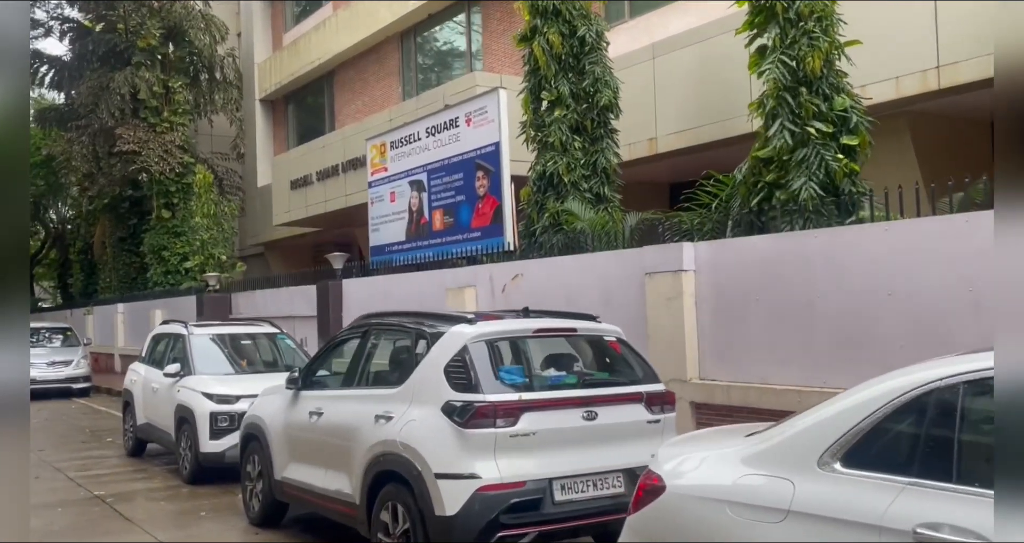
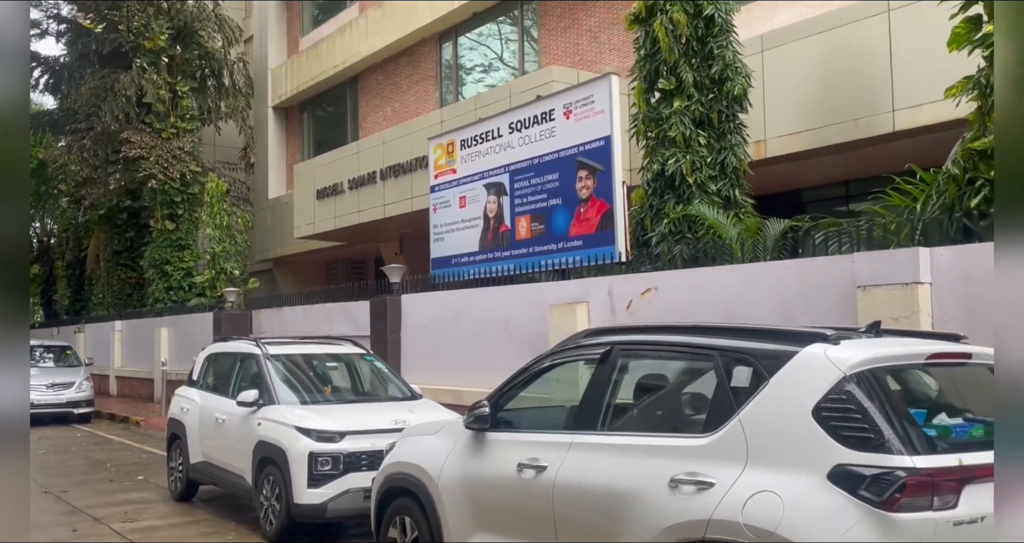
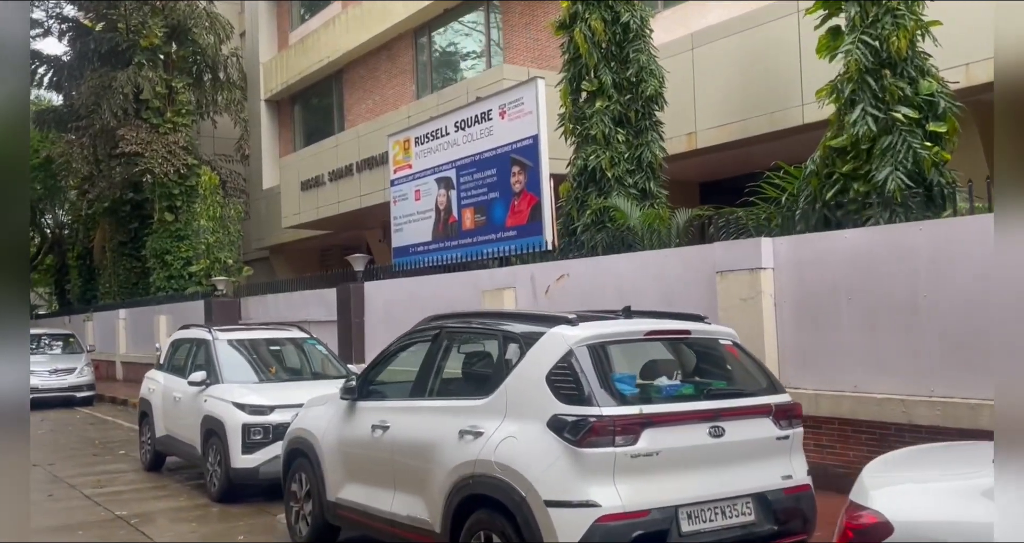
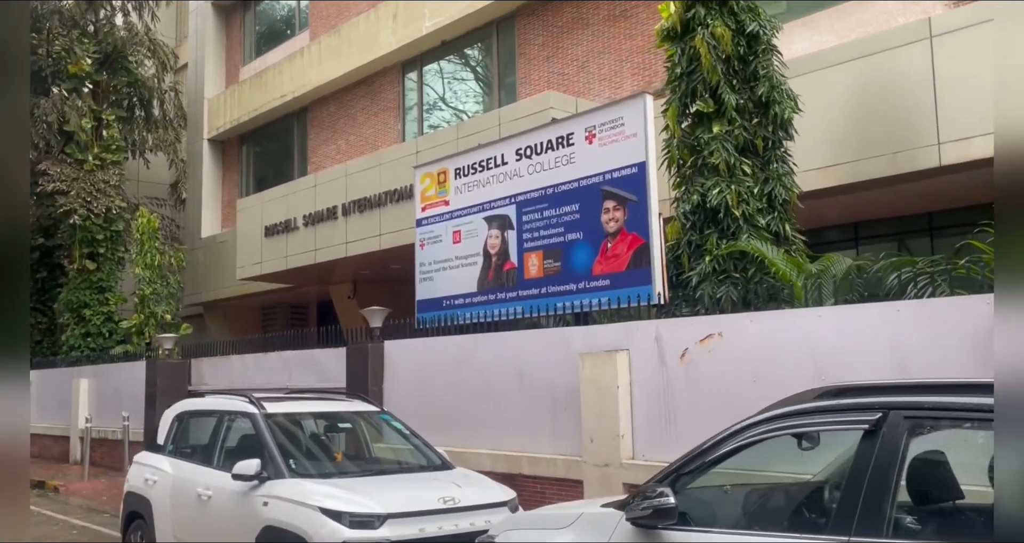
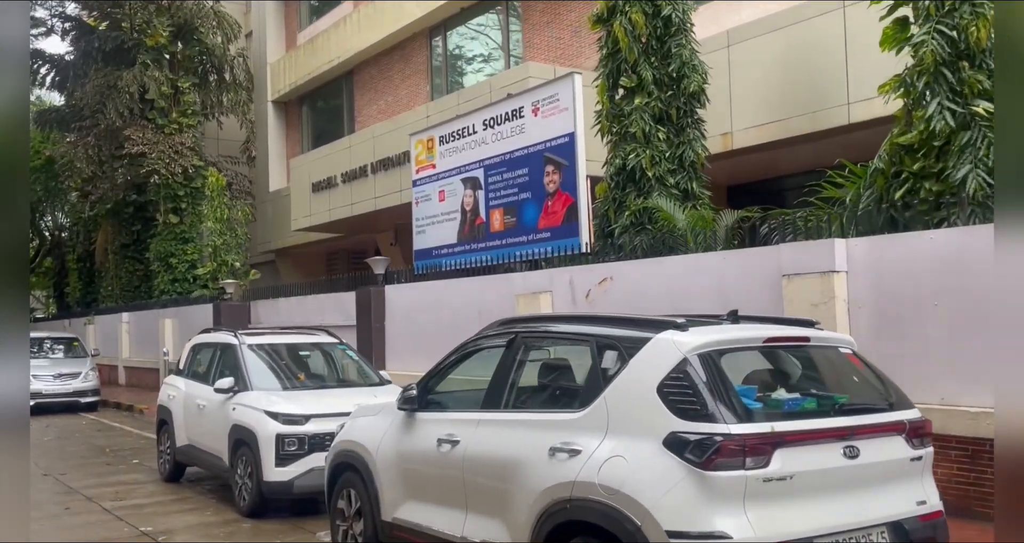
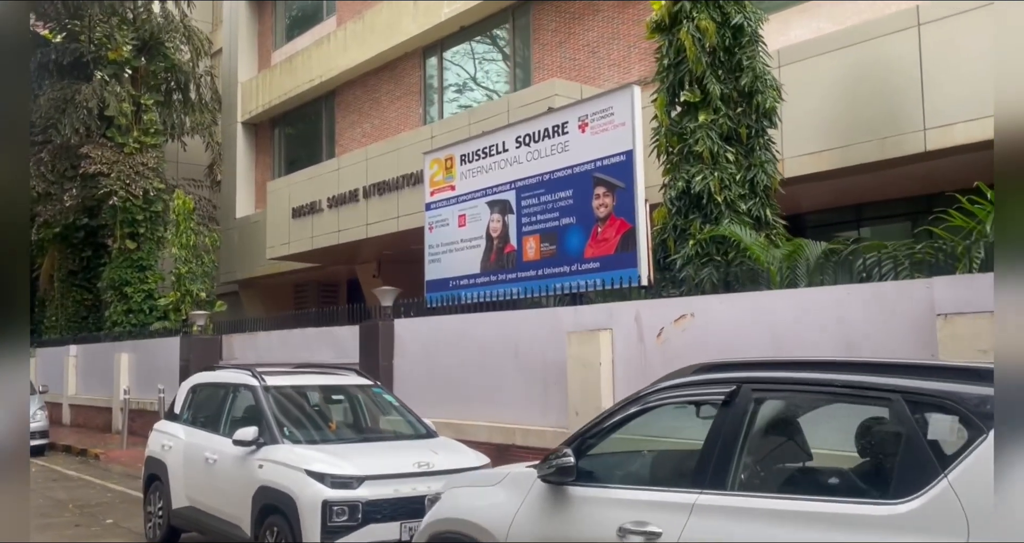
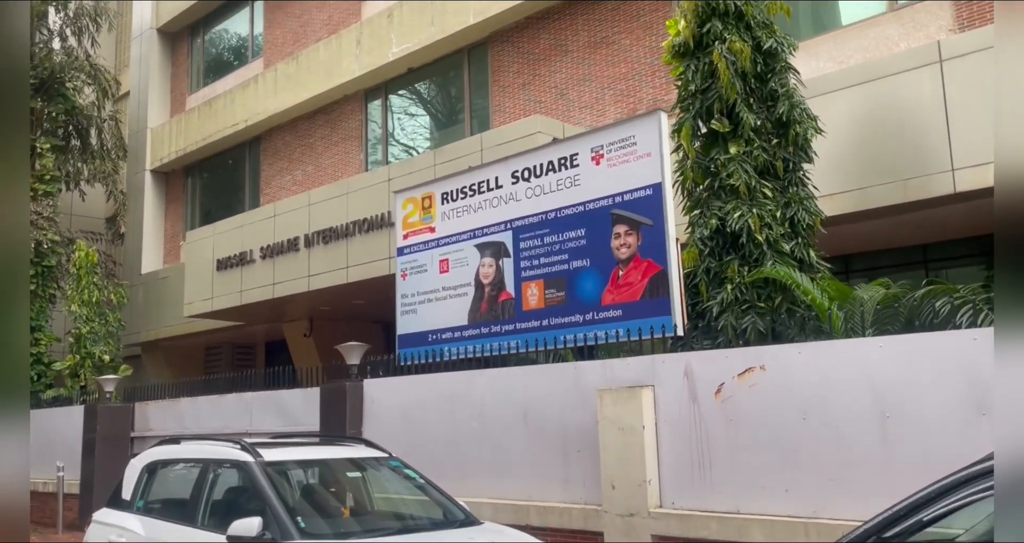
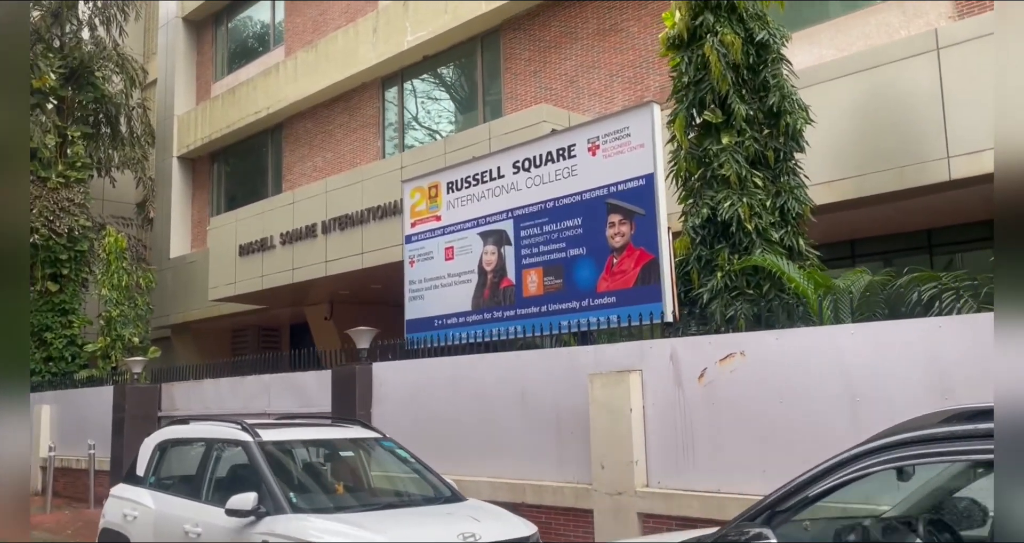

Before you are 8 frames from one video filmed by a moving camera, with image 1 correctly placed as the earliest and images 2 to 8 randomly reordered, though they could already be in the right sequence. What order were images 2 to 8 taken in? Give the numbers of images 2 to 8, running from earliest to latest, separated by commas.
3, 5, 2, 6, 4, 8, 7
